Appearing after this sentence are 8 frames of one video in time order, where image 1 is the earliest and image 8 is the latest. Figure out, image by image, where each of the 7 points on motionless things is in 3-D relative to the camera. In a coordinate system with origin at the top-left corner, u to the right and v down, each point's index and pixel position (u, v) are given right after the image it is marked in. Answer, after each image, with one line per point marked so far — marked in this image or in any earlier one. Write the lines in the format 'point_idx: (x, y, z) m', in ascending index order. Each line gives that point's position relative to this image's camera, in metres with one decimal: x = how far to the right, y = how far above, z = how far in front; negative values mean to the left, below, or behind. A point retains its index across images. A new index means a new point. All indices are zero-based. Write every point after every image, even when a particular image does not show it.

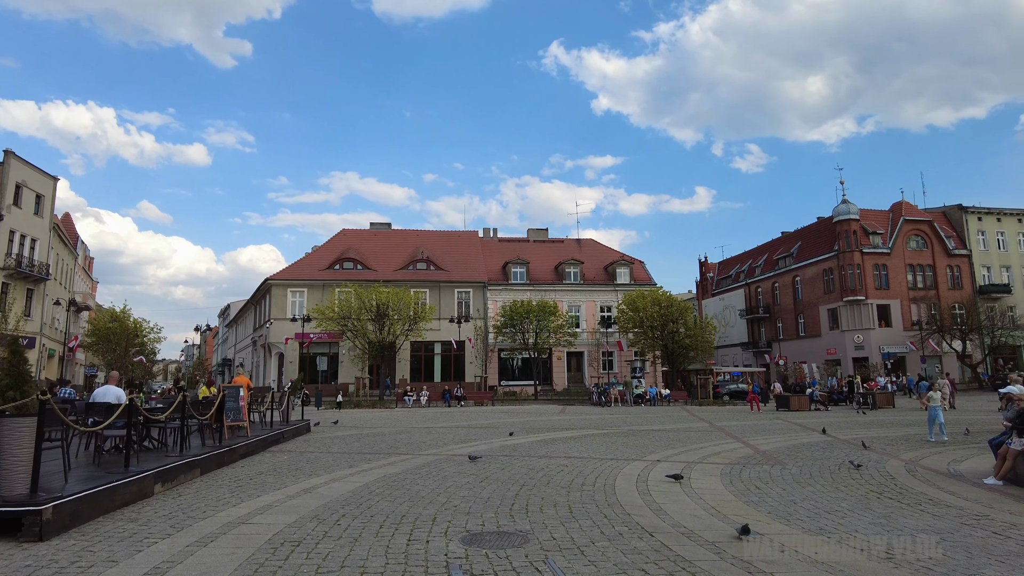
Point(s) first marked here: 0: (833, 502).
0: (+4.5, -3.0, +9.2) m
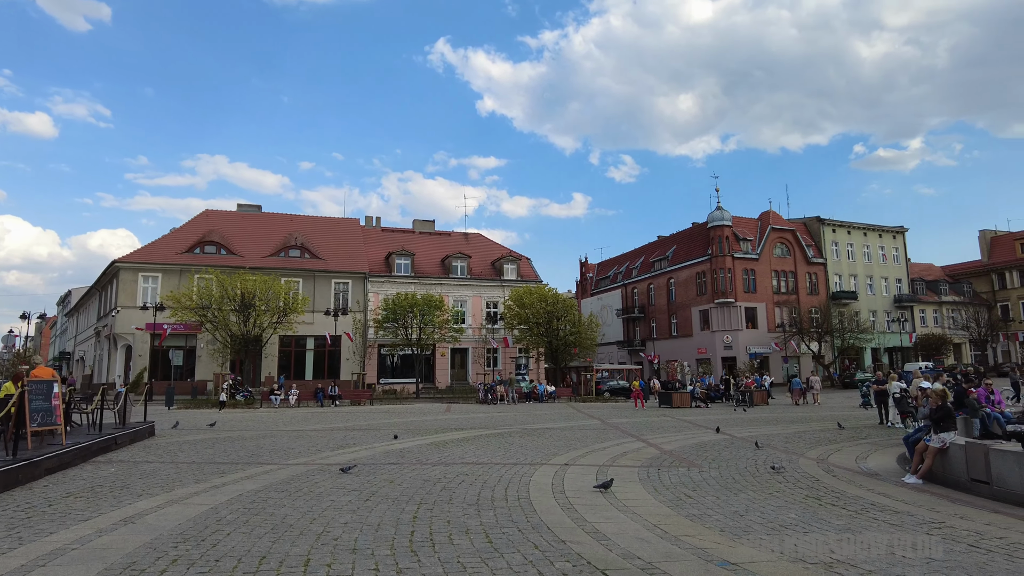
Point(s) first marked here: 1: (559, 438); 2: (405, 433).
0: (+3.3, -2.8, +8.1) m
1: (+1.4, -4.5, +19.3) m
2: (-3.1, -4.2, +18.9) m
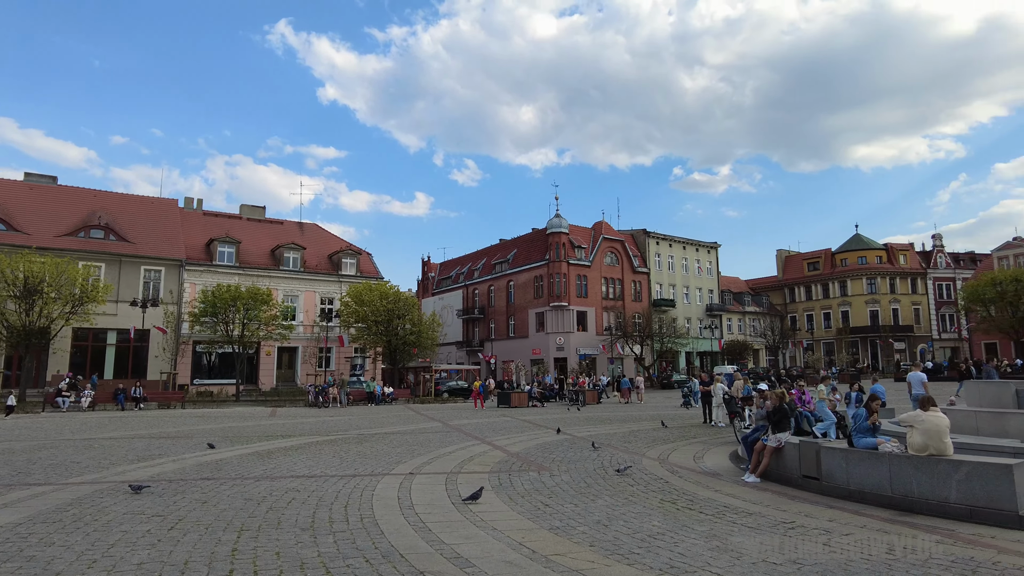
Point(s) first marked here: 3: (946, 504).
0: (+1.5, -2.8, +7.7) m
1: (-3.1, -4.3, +18.1) m
2: (-7.4, -3.9, +16.7) m
3: (+5.4, -2.7, +8.0) m
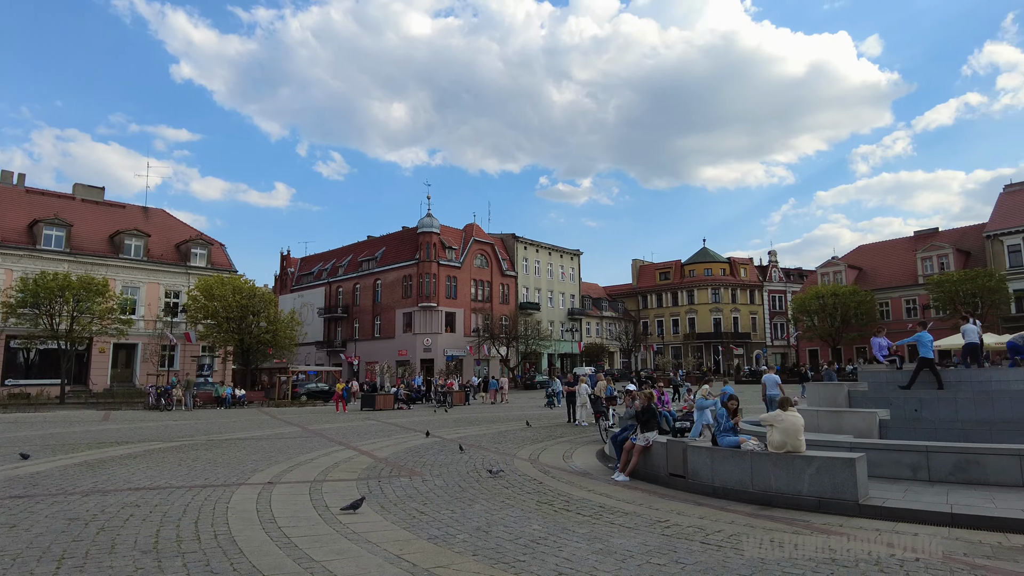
0: (+0.1, -2.7, +7.5) m
1: (-6.6, -4.1, +16.8) m
2: (-10.5, -3.6, +14.5) m
3: (+3.8, -2.8, +8.6) m
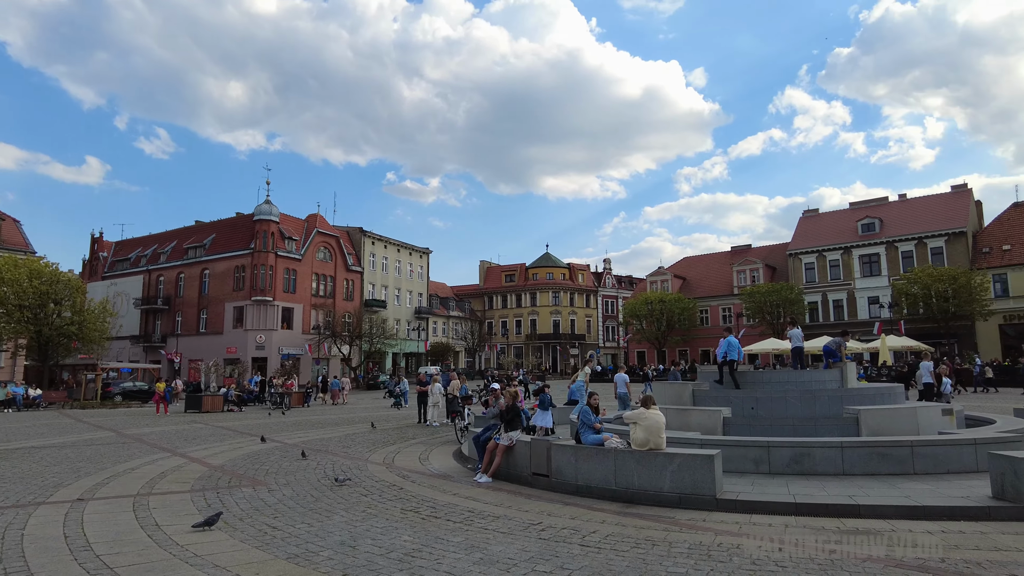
0: (-1.3, -2.6, +6.9) m
1: (-10.1, -3.7, +14.3) m
2: (-13.3, -3.1, +11.2) m
3: (+2.0, -2.8, +8.8) m
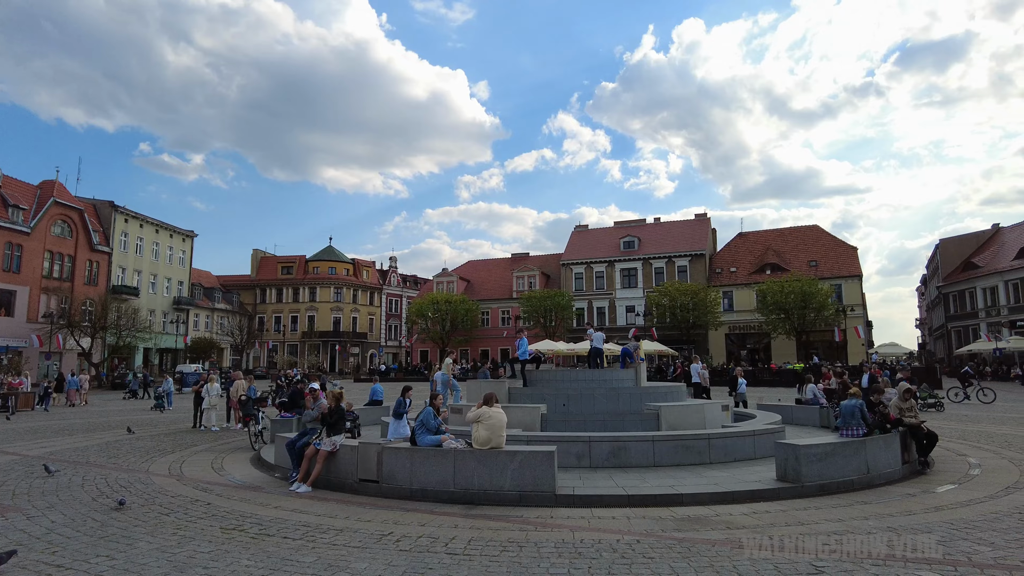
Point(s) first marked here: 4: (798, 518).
0: (-2.6, -2.5, +5.9) m
1: (-13.4, -3.1, +9.9) m
2: (-15.4, -2.3, +5.9) m
3: (-0.1, -2.8, +8.8) m
4: (+3.3, -2.7, +7.5) m
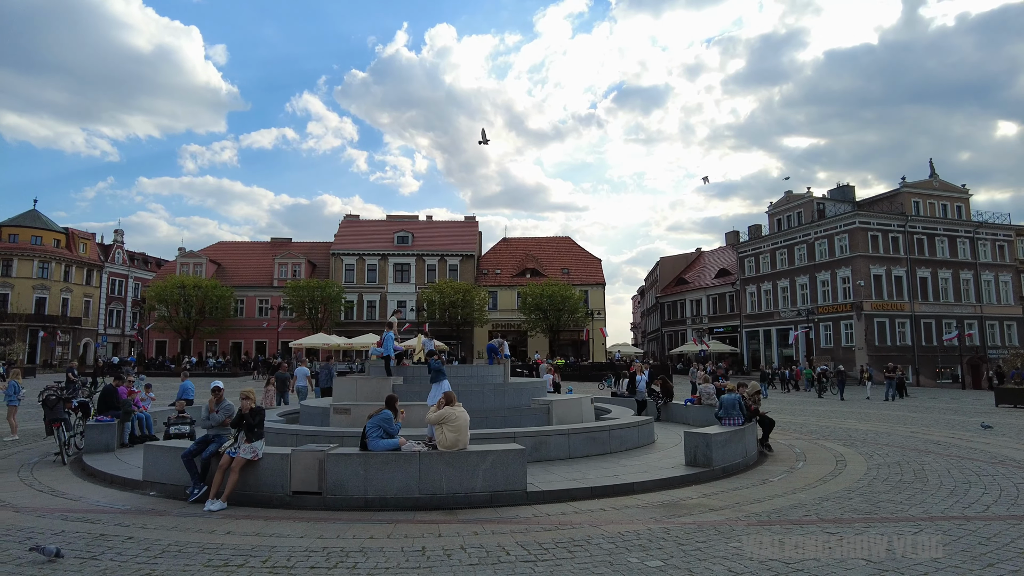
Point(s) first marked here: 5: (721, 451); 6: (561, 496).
0: (-1.6, -2.3, +4.8) m
1: (-13.1, -2.3, +4.3) m
2: (-13.3, -1.4, -0.2) m
3: (-0.5, -2.7, +8.5) m
4: (+3.1, -2.8, +8.7) m
5: (+3.4, -2.7, +10.7) m
6: (+0.6, -2.8, +8.9) m
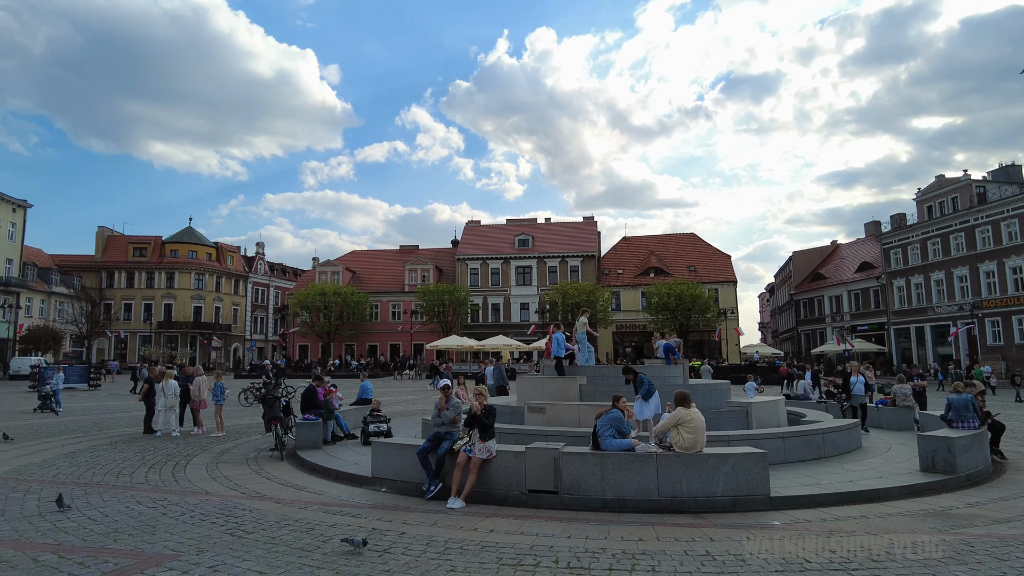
0: (+0.8, -2.3, +4.7) m
1: (-10.6, -2.5, +6.0) m
2: (-11.5, -1.7, +1.6) m
3: (+2.5, -2.6, +8.2) m
4: (+6.2, -2.7, +7.8) m
5: (+6.8, -2.5, +9.7) m
6: (+3.7, -2.7, +8.3) m
